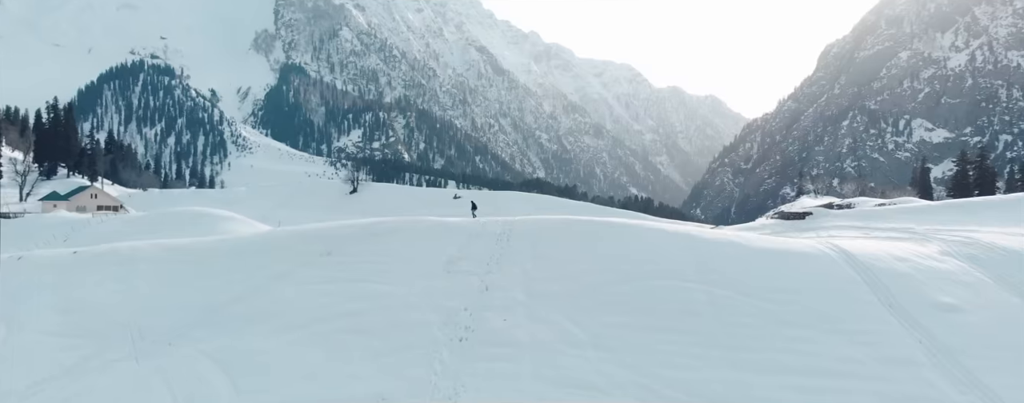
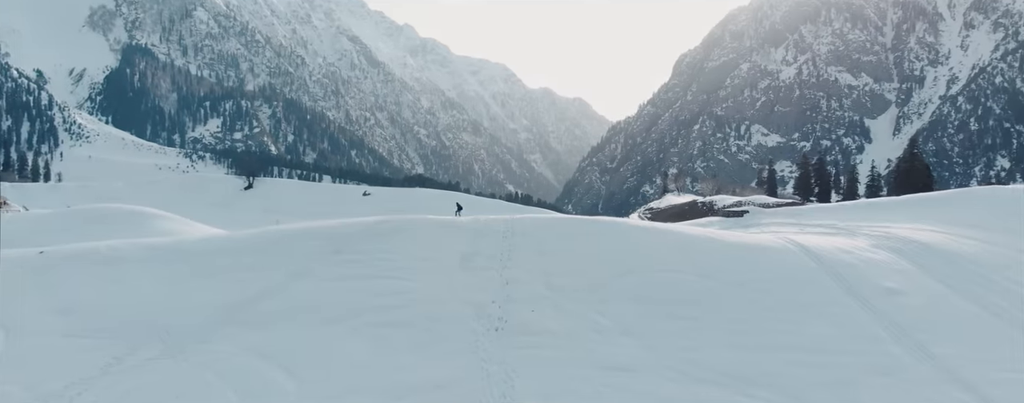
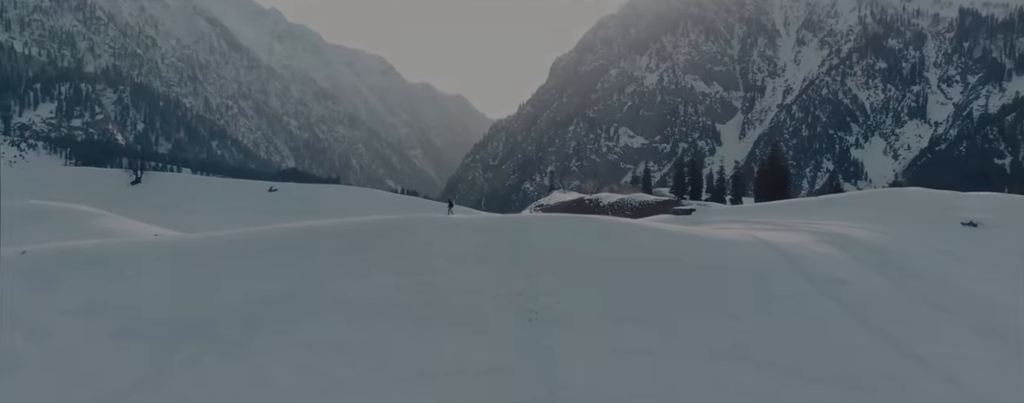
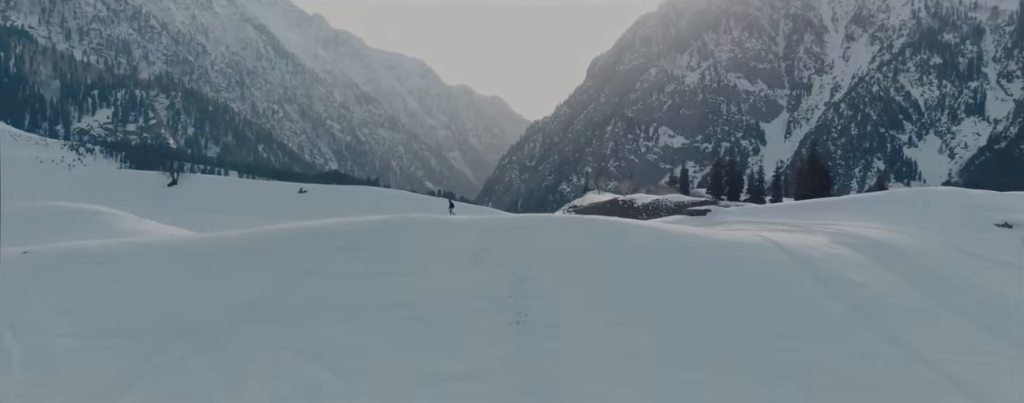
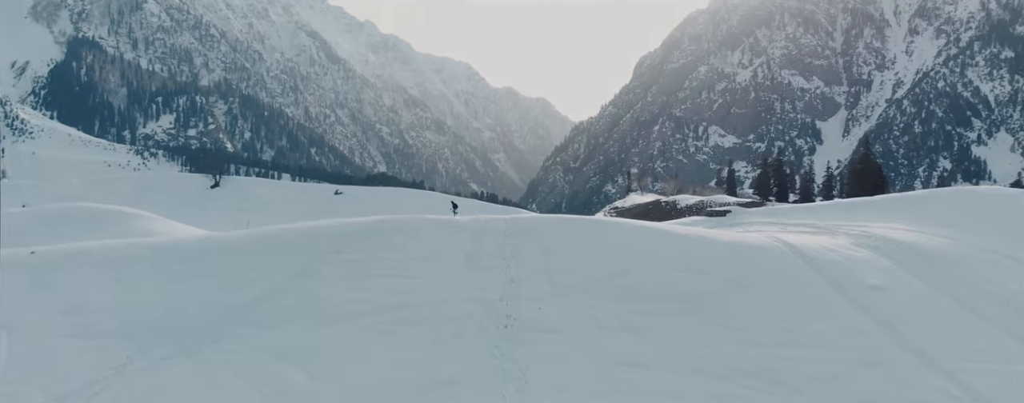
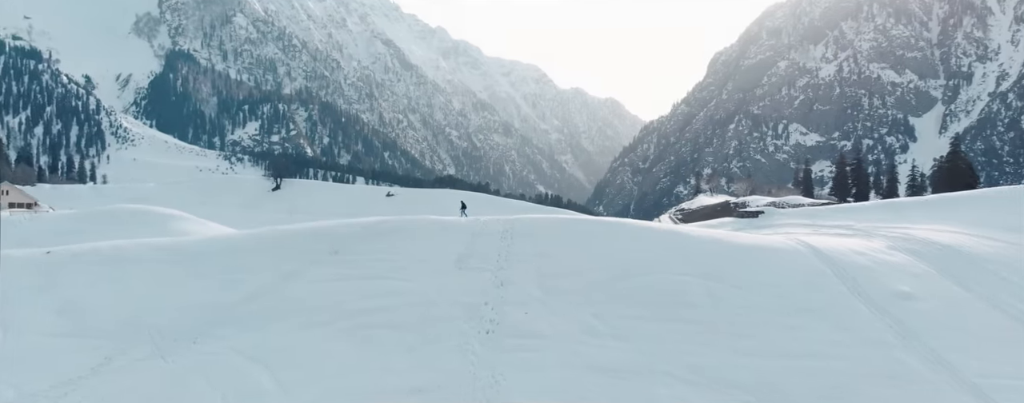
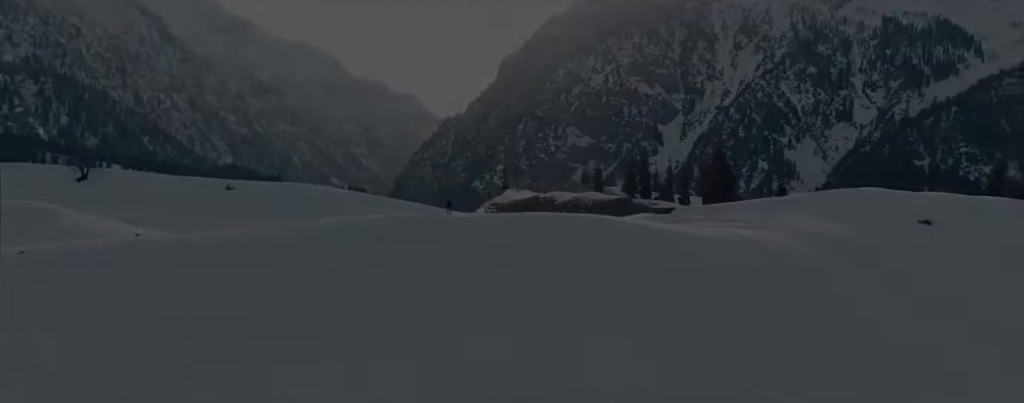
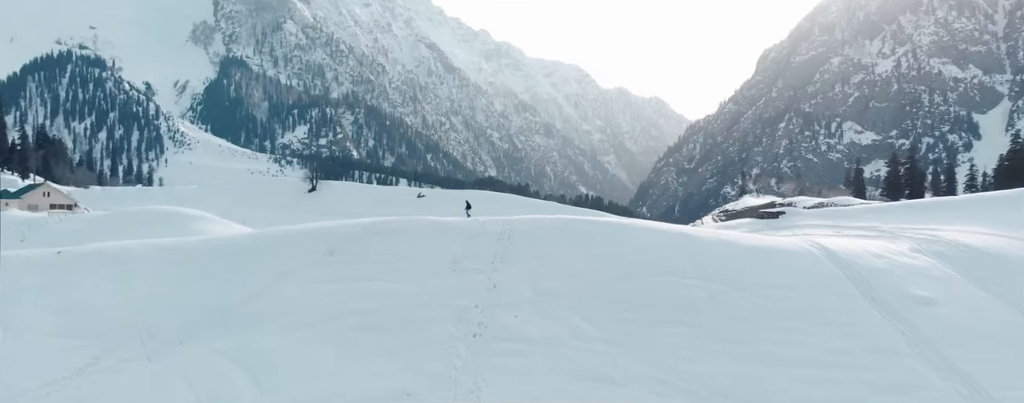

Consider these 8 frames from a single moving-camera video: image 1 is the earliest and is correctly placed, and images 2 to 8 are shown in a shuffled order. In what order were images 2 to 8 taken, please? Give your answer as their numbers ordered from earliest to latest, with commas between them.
8, 6, 2, 5, 4, 3, 7
